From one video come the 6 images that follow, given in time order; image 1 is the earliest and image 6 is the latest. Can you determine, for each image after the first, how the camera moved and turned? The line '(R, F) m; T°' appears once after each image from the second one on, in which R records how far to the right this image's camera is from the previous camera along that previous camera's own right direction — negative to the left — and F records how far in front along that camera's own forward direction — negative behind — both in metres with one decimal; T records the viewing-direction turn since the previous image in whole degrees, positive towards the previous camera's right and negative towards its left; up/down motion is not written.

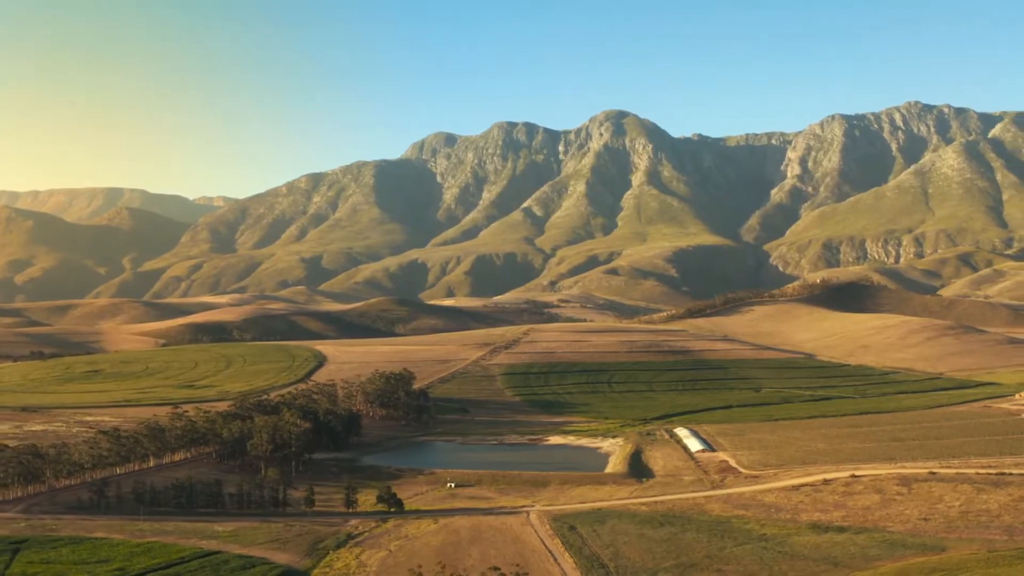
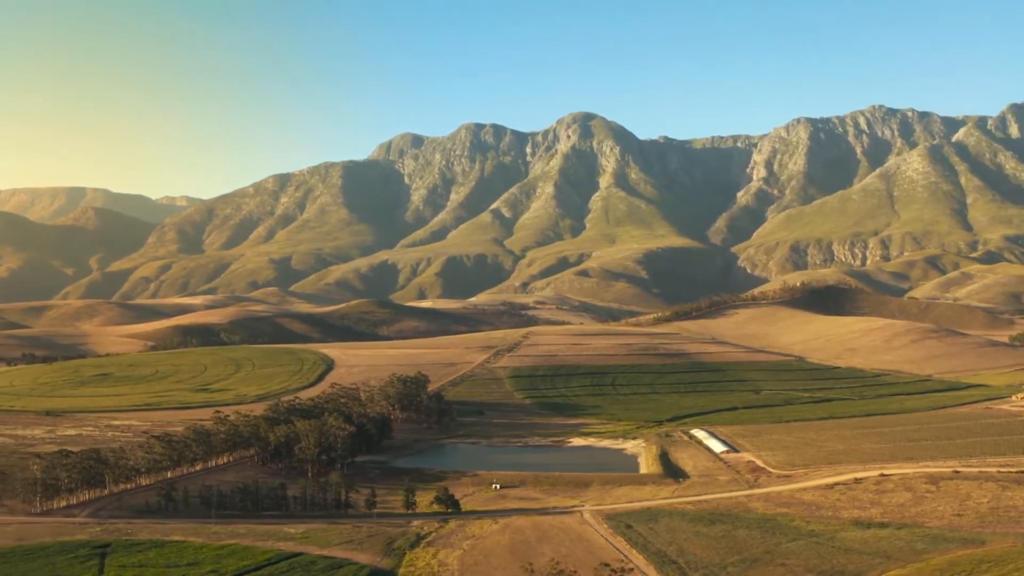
(-5.2, -2.0) m; +2°
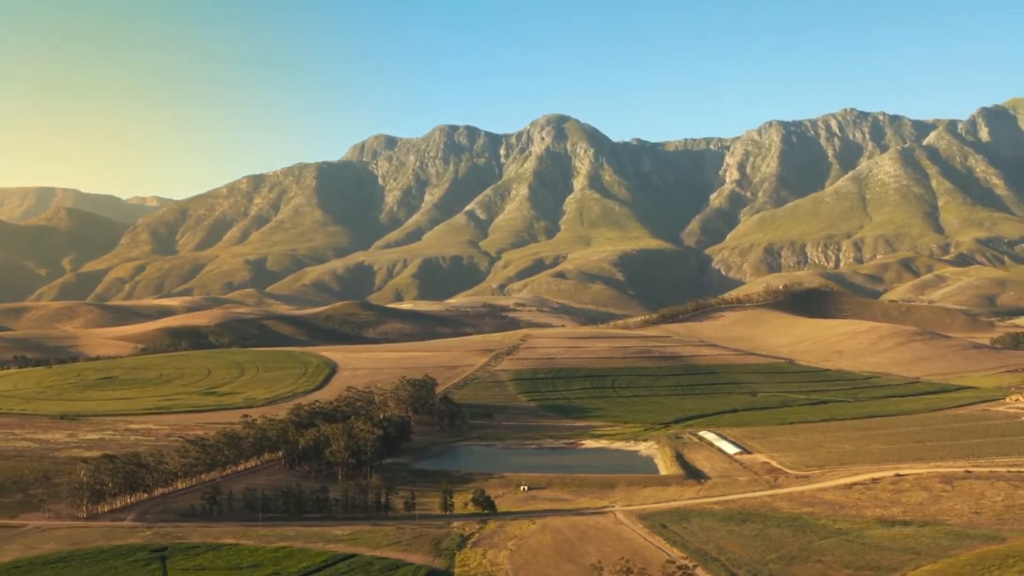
(-3.8, -1.5) m; +2°
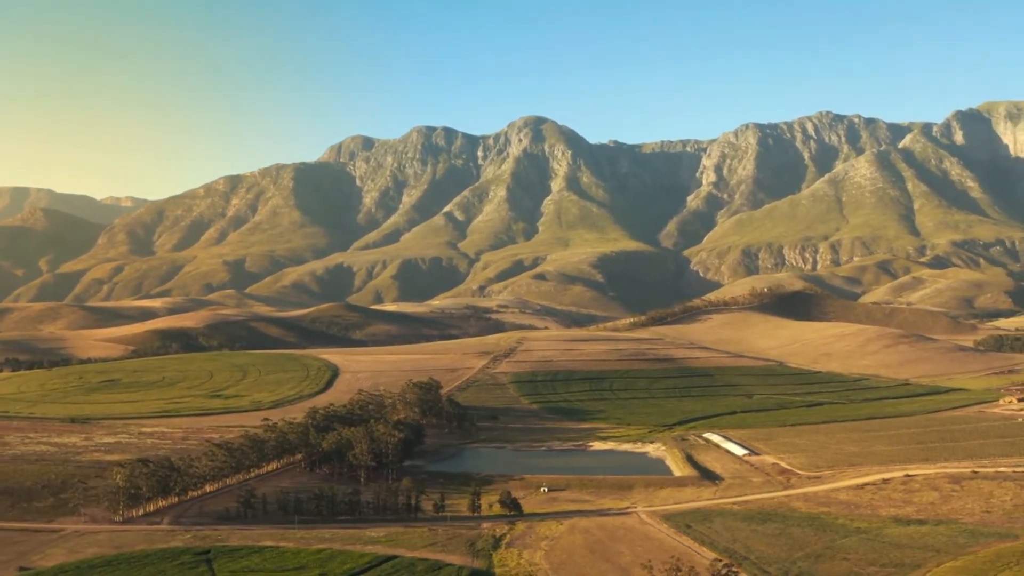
(-3.1, -1.2) m; +1°
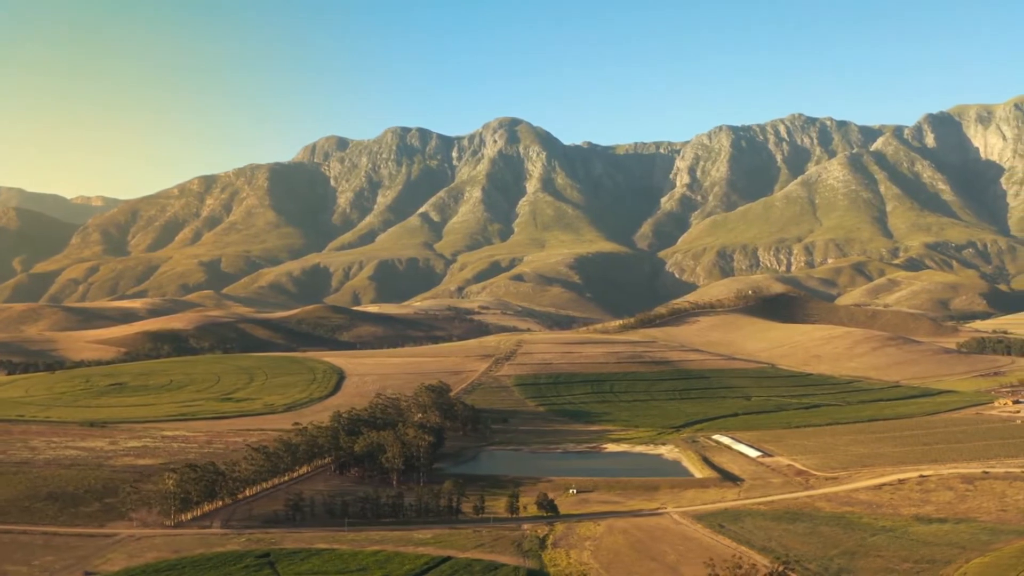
(-4.1, -1.6) m; +2°
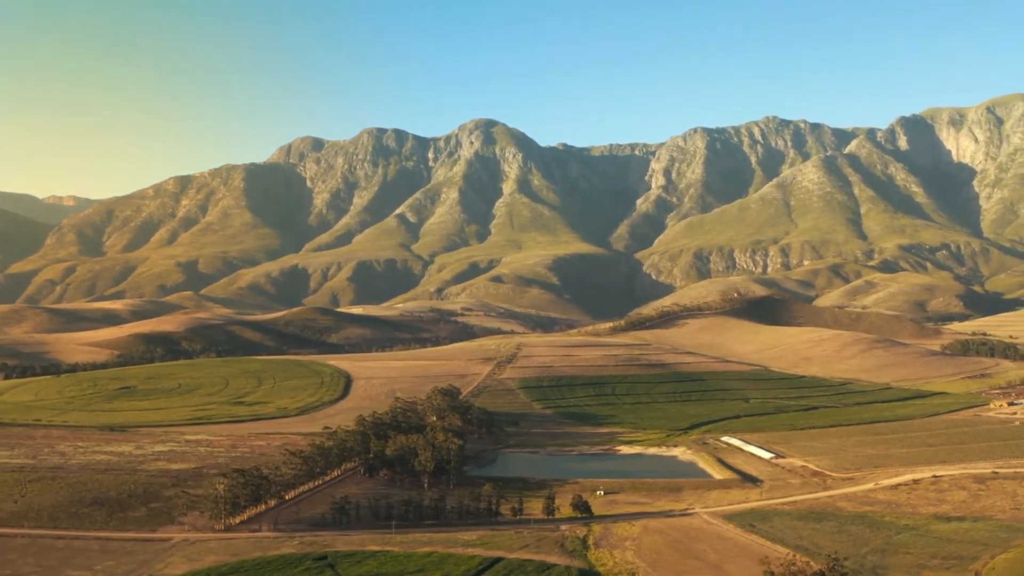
(-4.0, -1.7) m; +1°
